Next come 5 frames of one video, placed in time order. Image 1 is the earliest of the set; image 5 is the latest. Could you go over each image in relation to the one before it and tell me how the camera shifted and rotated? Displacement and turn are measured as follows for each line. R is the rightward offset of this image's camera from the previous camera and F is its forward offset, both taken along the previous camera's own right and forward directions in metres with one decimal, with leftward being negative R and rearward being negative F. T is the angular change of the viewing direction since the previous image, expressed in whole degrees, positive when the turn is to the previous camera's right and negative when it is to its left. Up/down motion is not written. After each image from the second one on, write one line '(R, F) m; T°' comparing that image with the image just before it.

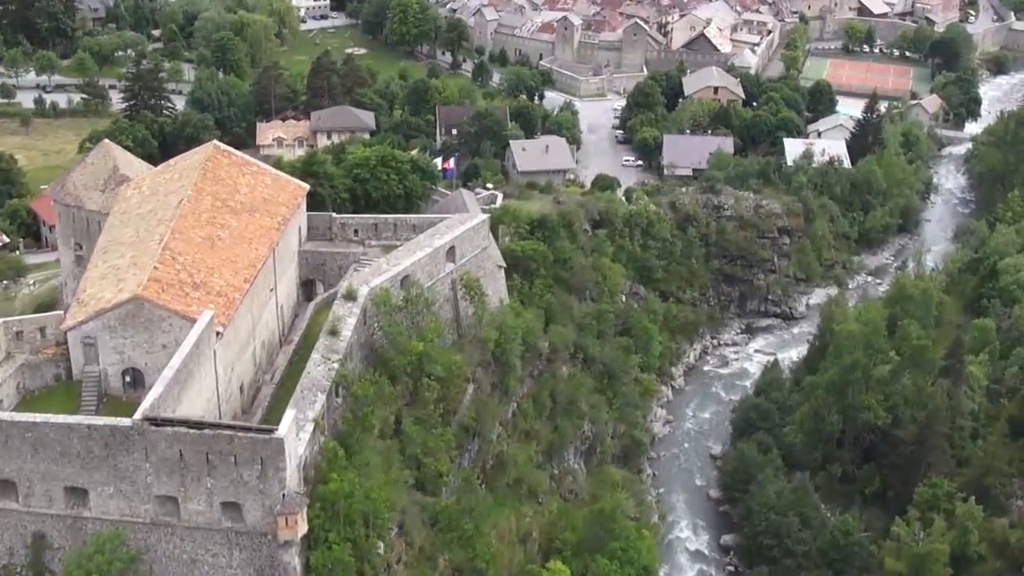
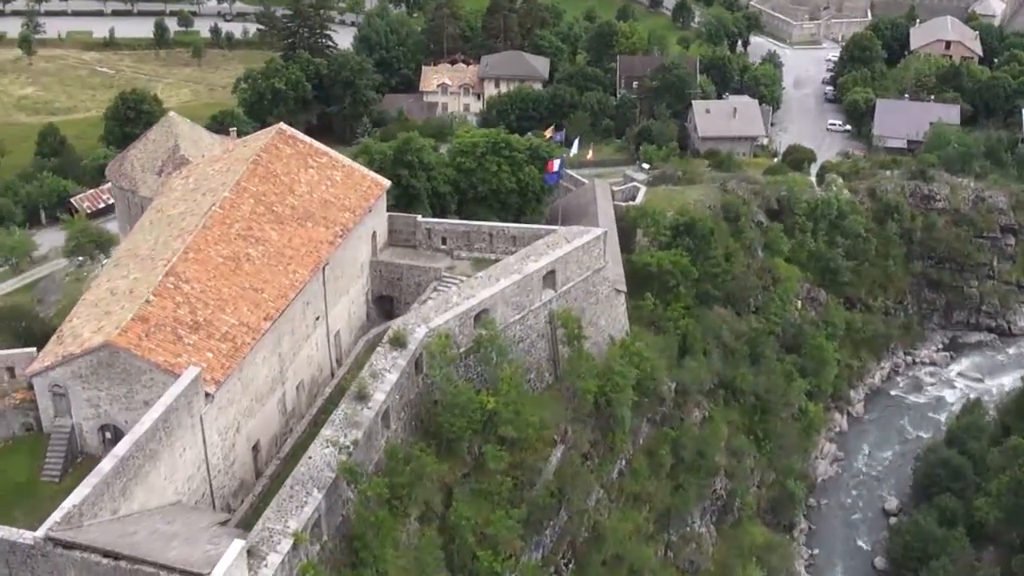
(+2.2, +6.4) m; -10°
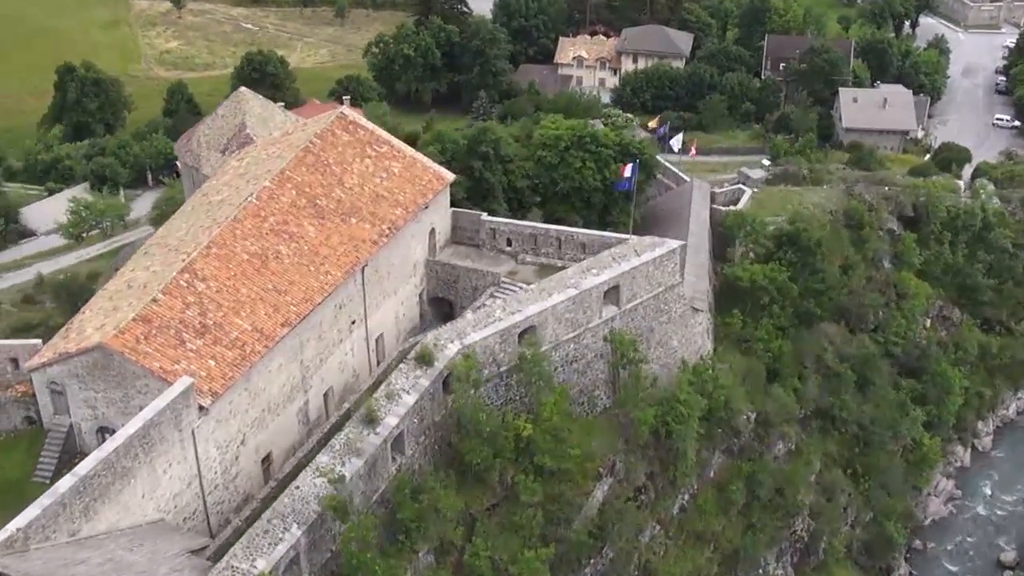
(+2.0, +2.2) m; -8°
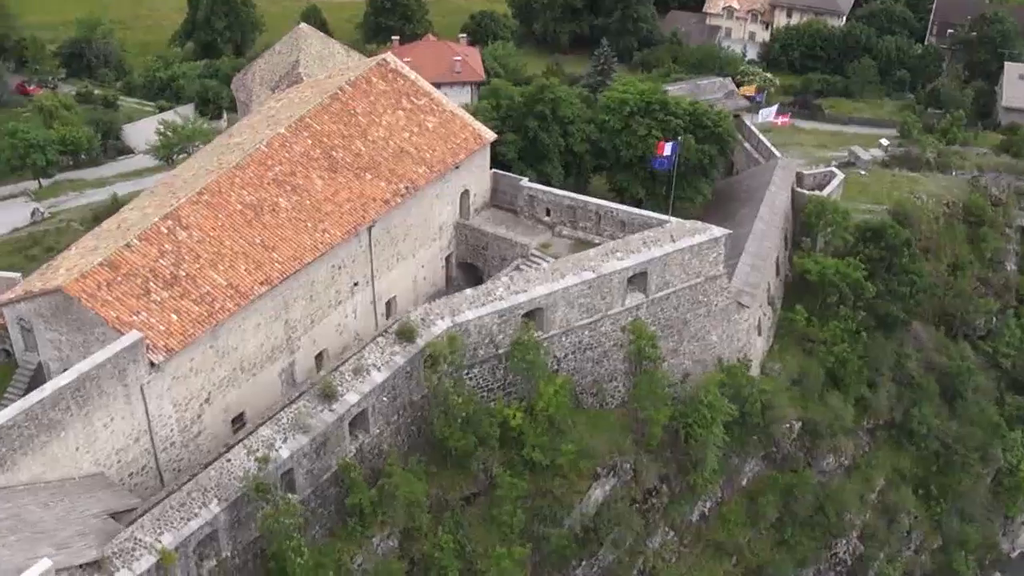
(+2.9, +1.8) m; -9°
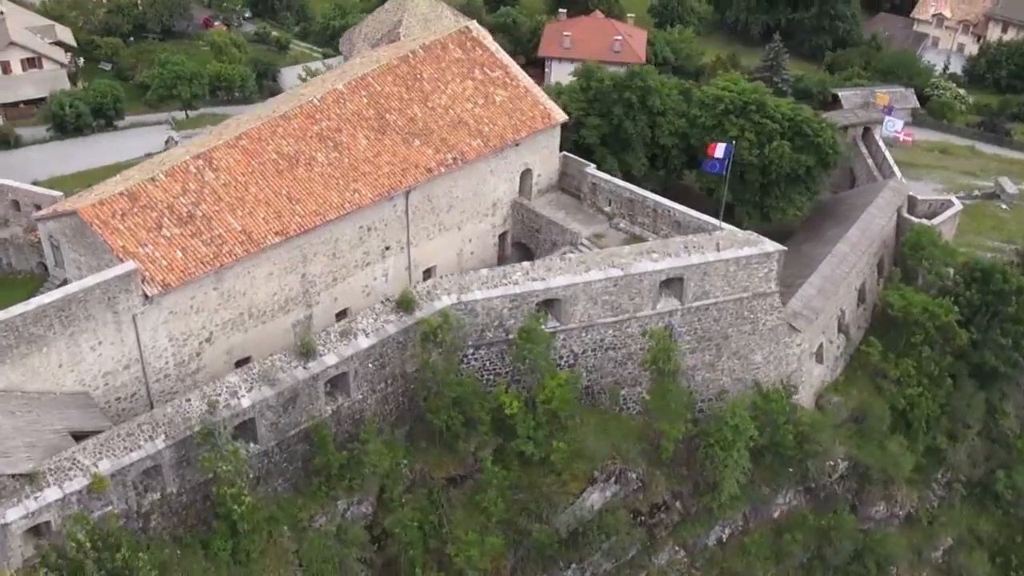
(+3.4, +0.9) m; -11°
